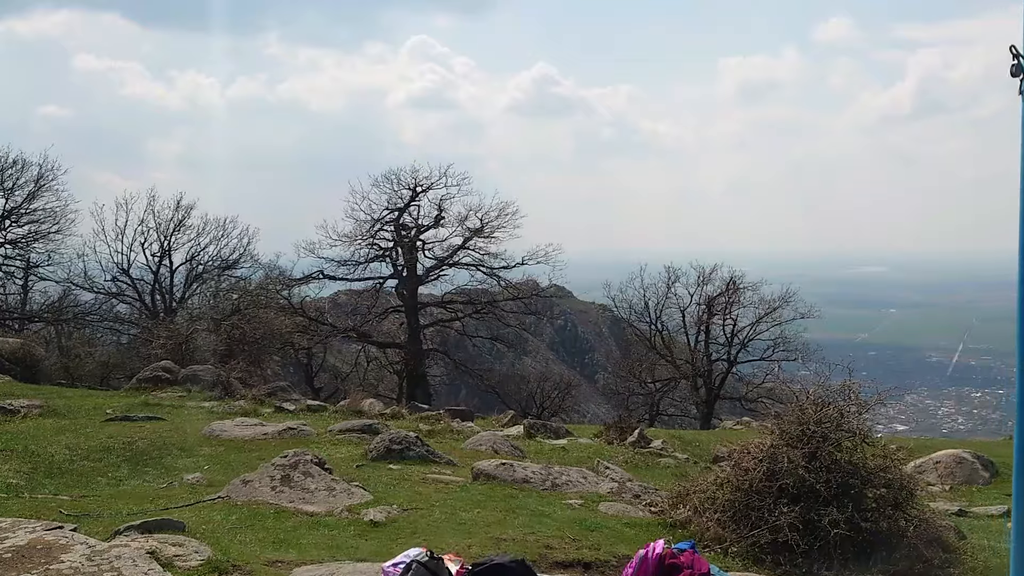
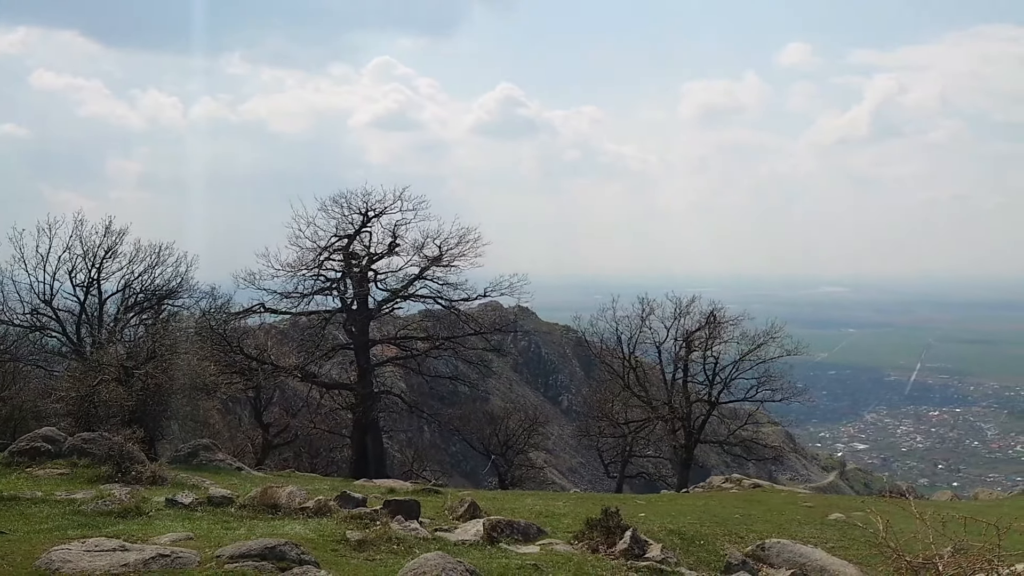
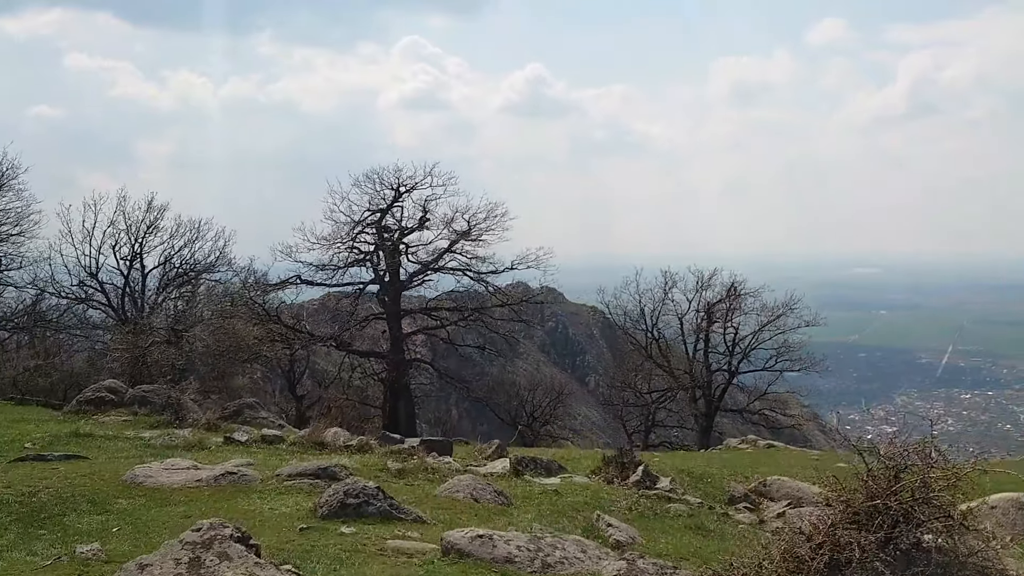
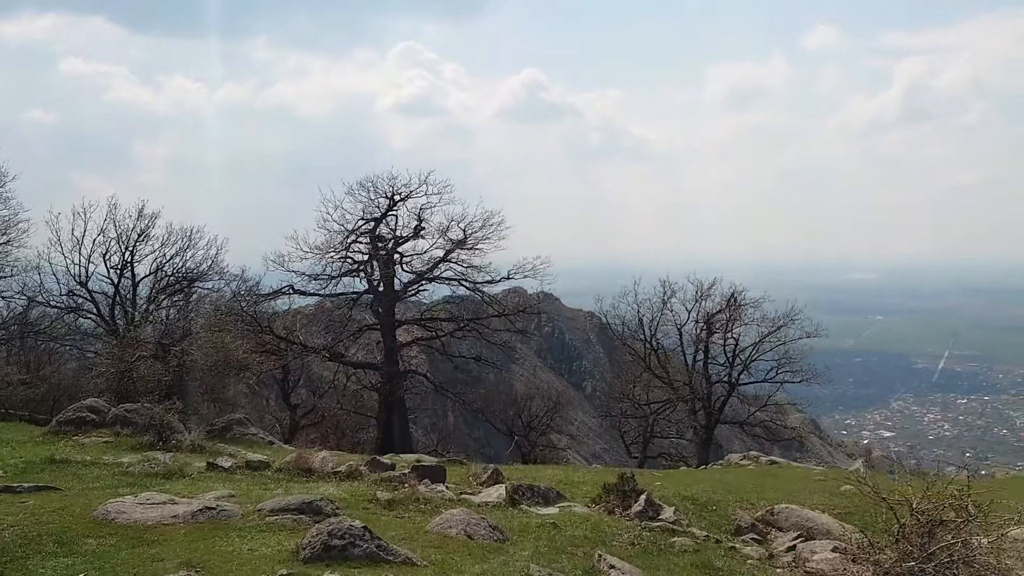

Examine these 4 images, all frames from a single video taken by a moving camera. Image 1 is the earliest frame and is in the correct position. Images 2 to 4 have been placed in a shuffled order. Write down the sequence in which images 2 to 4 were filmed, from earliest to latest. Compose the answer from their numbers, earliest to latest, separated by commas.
3, 4, 2
